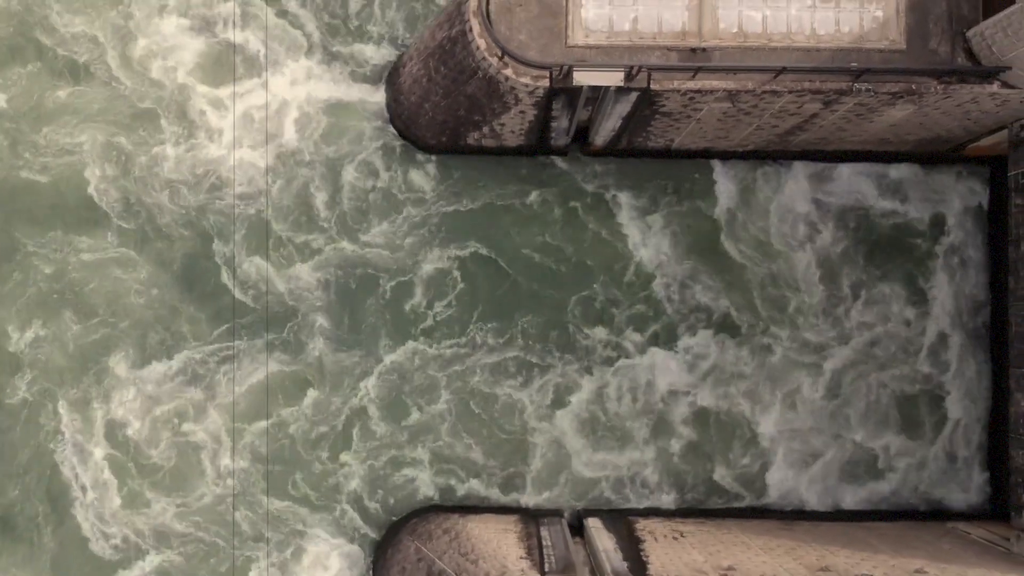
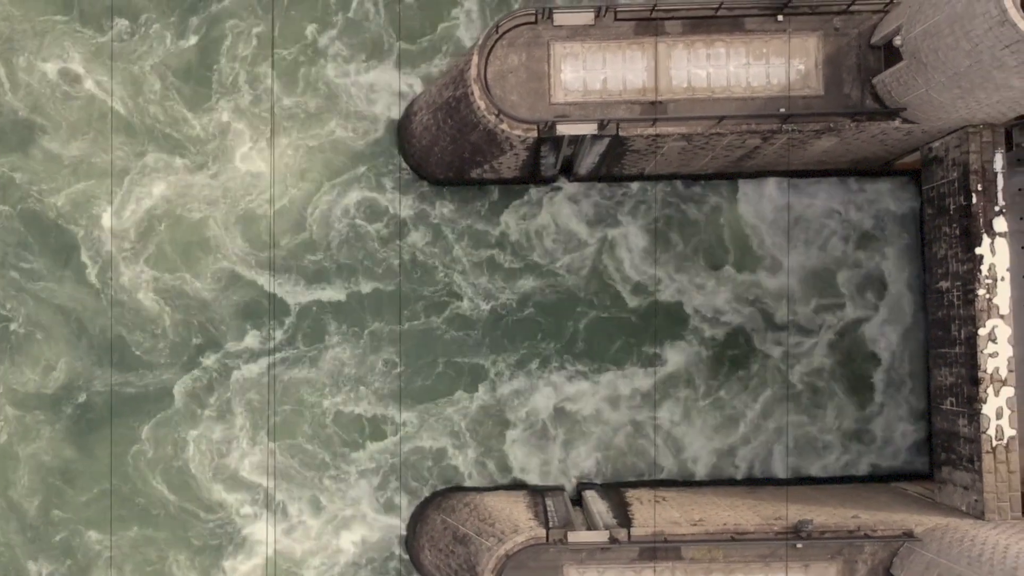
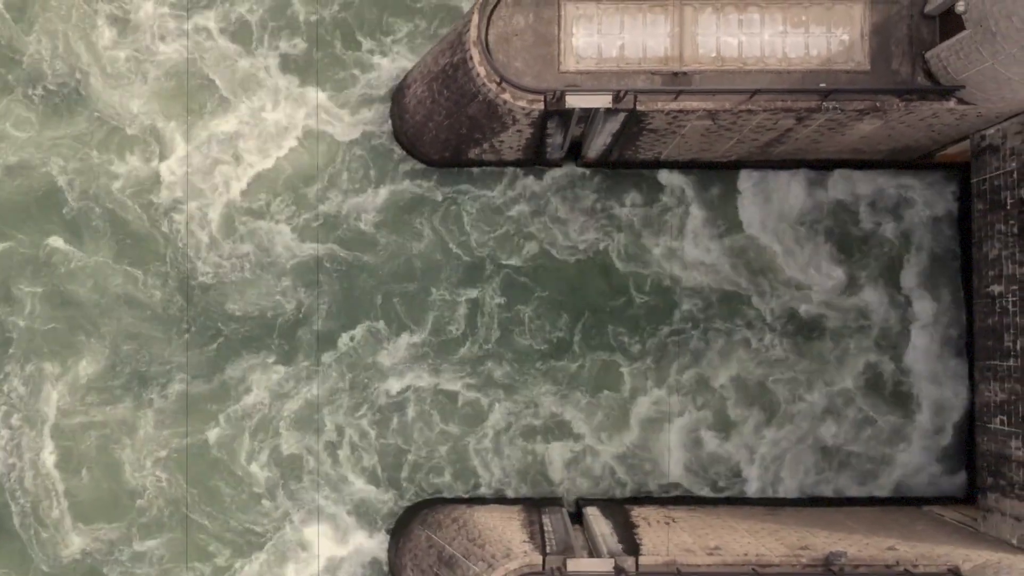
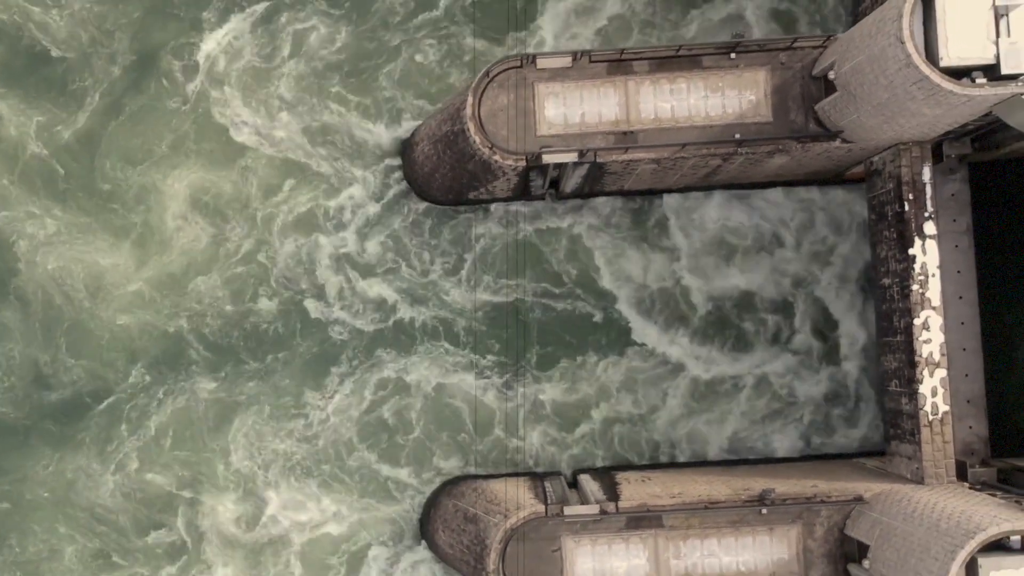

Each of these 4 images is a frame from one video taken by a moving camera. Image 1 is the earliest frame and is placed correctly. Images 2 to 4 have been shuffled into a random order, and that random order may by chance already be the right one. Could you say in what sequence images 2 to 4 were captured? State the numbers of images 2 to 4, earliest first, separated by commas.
3, 2, 4
